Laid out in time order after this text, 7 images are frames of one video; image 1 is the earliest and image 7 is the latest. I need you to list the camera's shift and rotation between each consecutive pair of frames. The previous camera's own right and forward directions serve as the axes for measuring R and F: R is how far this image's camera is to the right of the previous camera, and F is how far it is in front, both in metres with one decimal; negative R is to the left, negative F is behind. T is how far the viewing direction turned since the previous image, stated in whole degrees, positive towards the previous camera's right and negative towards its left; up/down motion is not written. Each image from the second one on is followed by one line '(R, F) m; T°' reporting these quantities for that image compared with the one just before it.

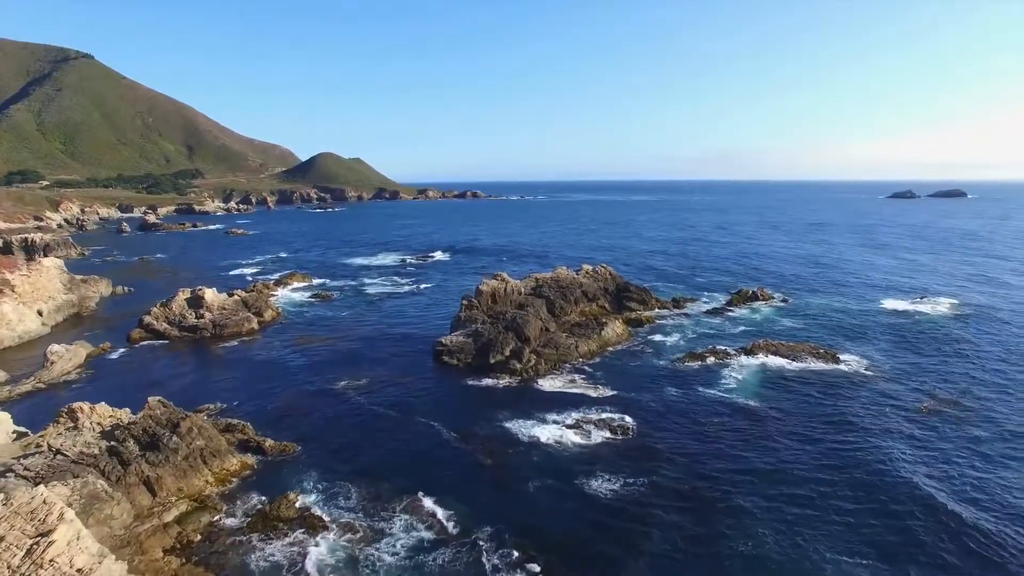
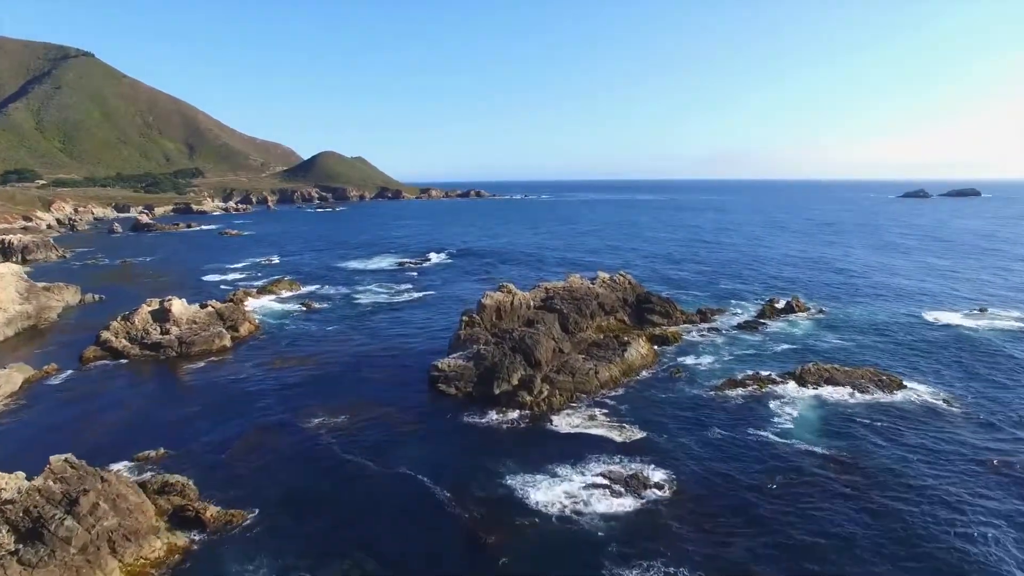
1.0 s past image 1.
(-0.2, +5.3) m; 0°
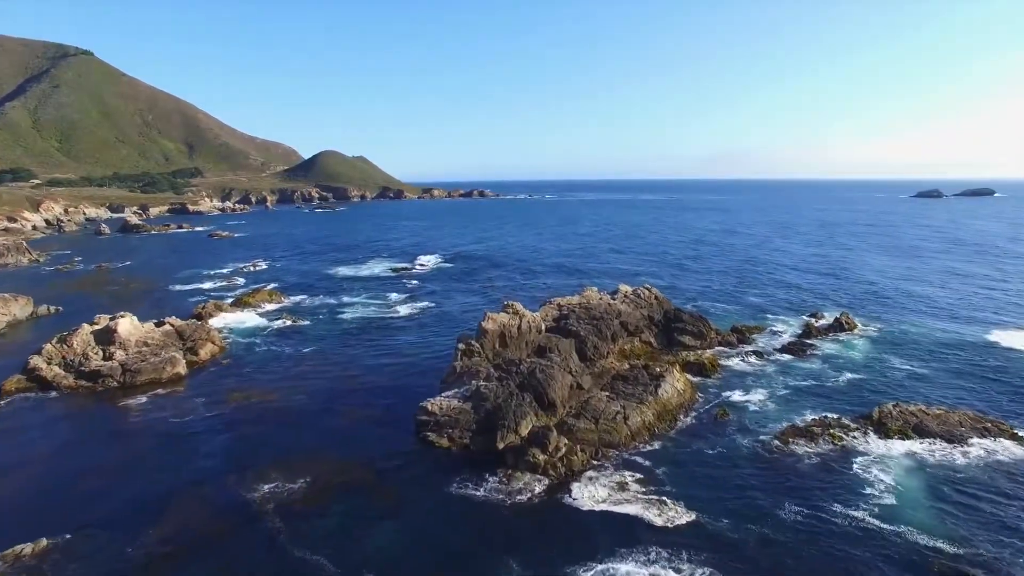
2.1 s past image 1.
(-0.2, +6.2) m; 0°
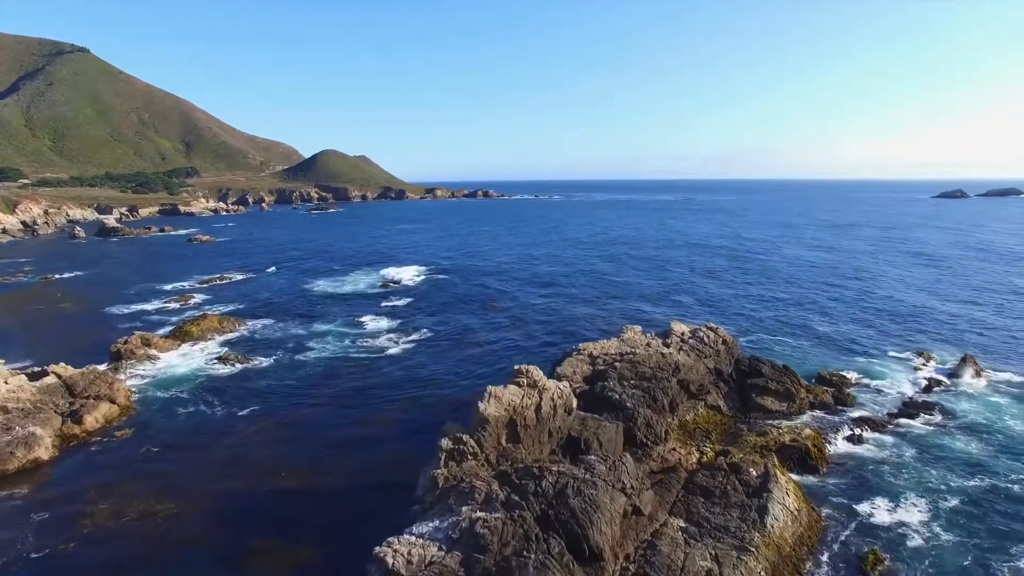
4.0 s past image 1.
(-0.3, +10.3) m; 0°
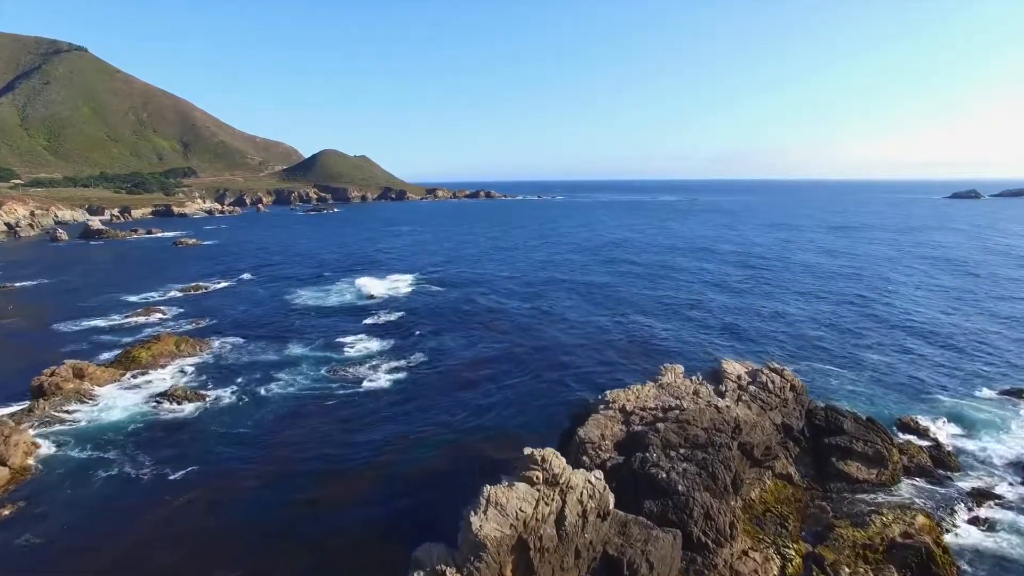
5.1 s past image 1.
(-0.1, +6.0) m; 0°
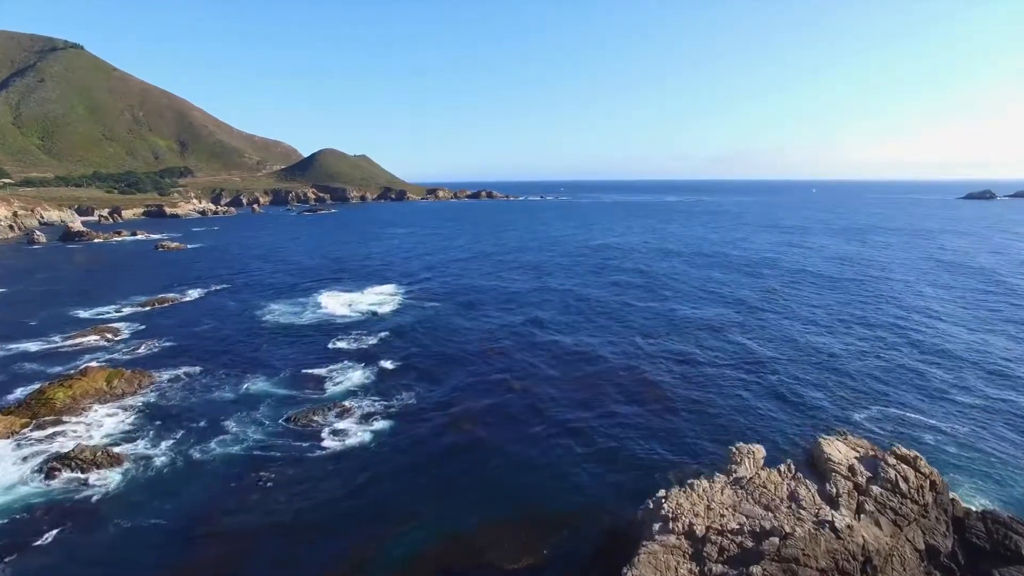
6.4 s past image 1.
(-0.1, +6.5) m; 0°
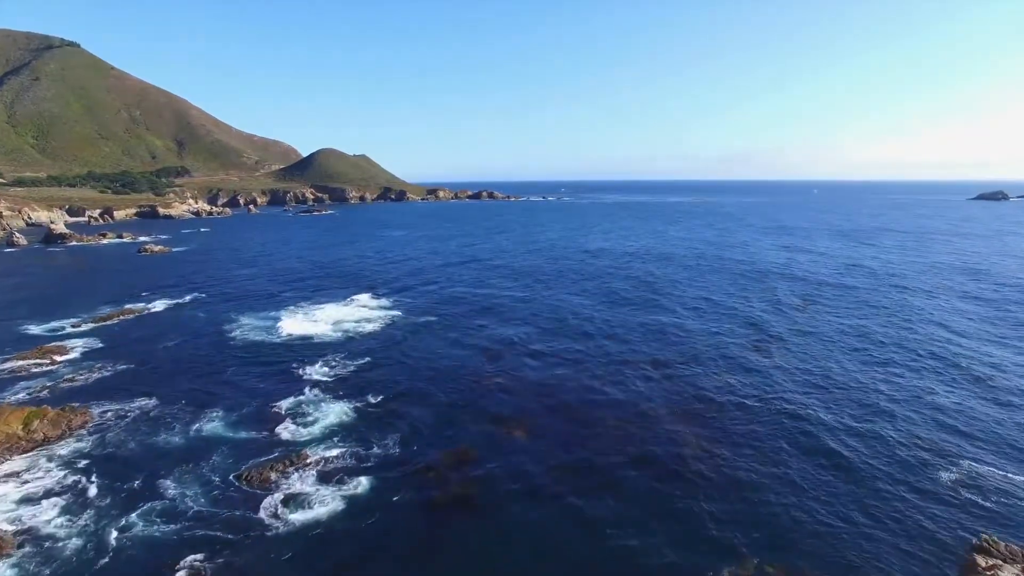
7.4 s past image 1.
(-0.2, +5.3) m; 0°
